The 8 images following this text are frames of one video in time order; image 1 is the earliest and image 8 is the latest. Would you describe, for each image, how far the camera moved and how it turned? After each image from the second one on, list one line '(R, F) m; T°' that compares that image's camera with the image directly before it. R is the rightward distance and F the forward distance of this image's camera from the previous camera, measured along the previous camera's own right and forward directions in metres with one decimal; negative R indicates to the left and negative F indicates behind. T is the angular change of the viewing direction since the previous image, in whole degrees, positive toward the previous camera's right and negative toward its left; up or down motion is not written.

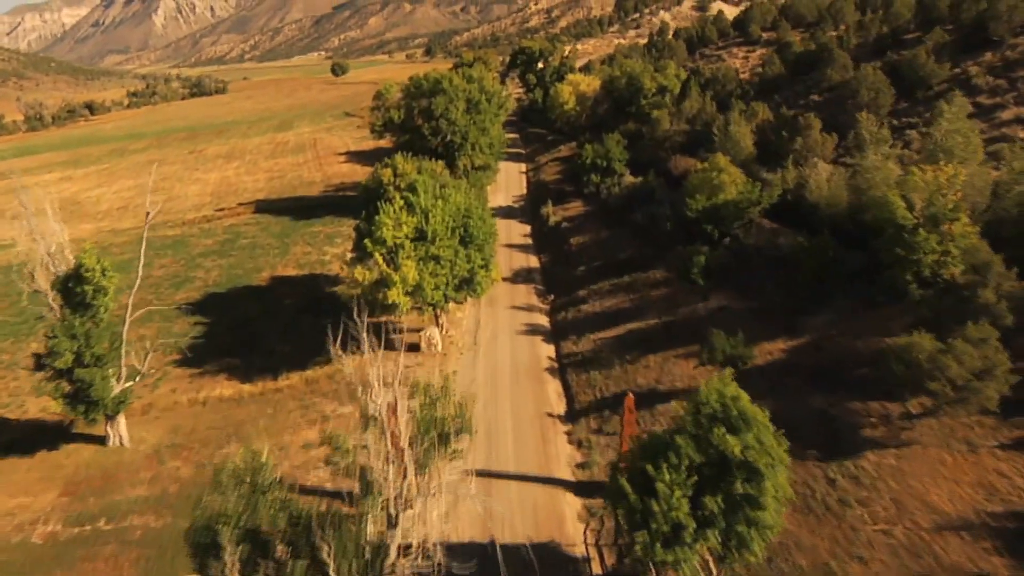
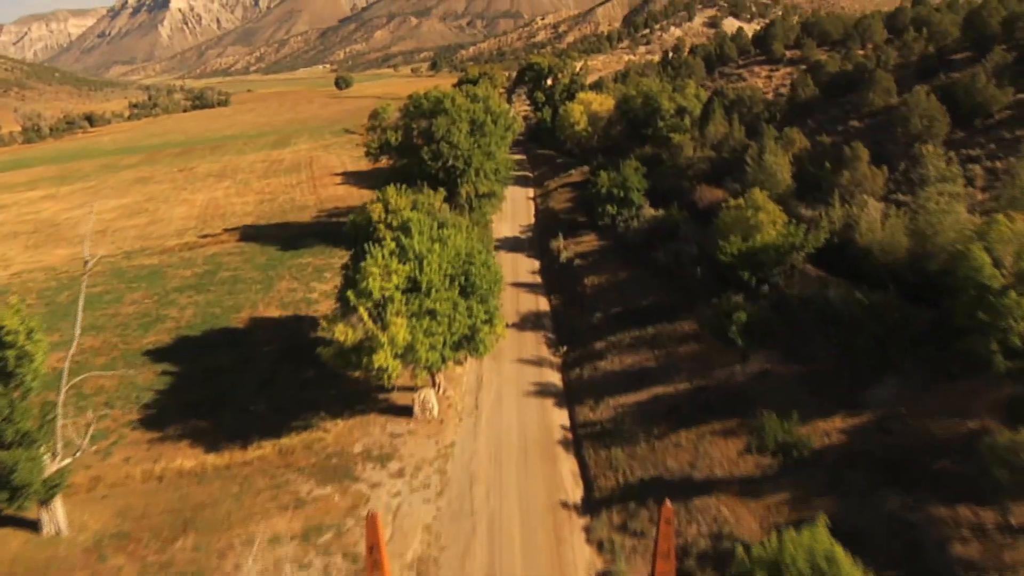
(-0.2, +4.9) m; 0°
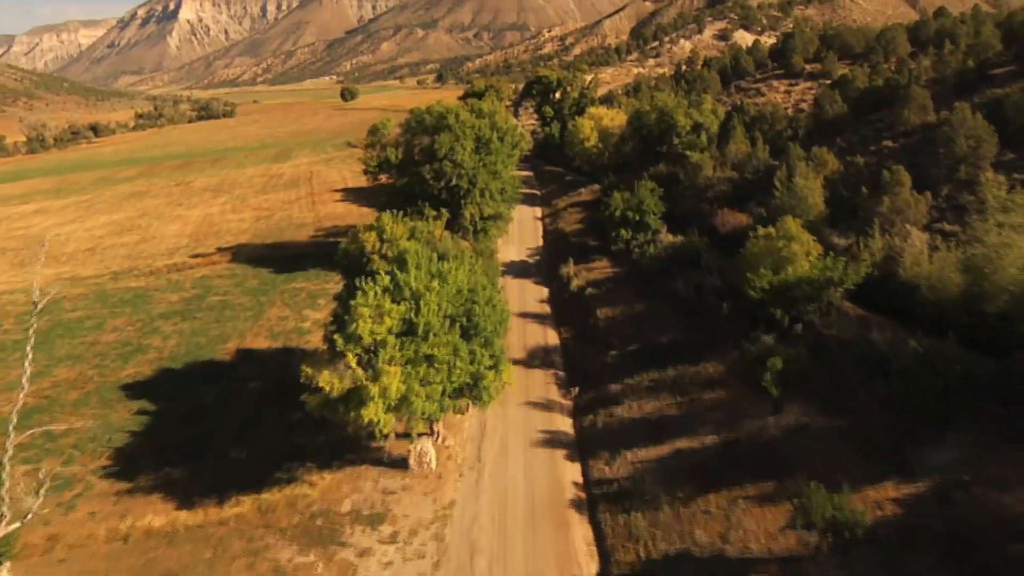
(-0.1, +3.1) m; 0°
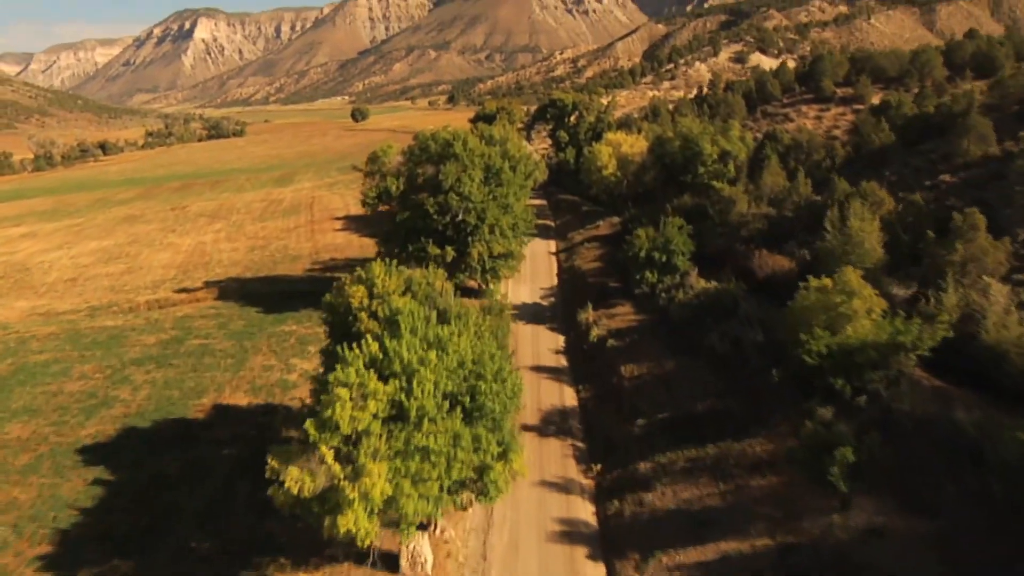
(-0.1, +4.6) m; -1°
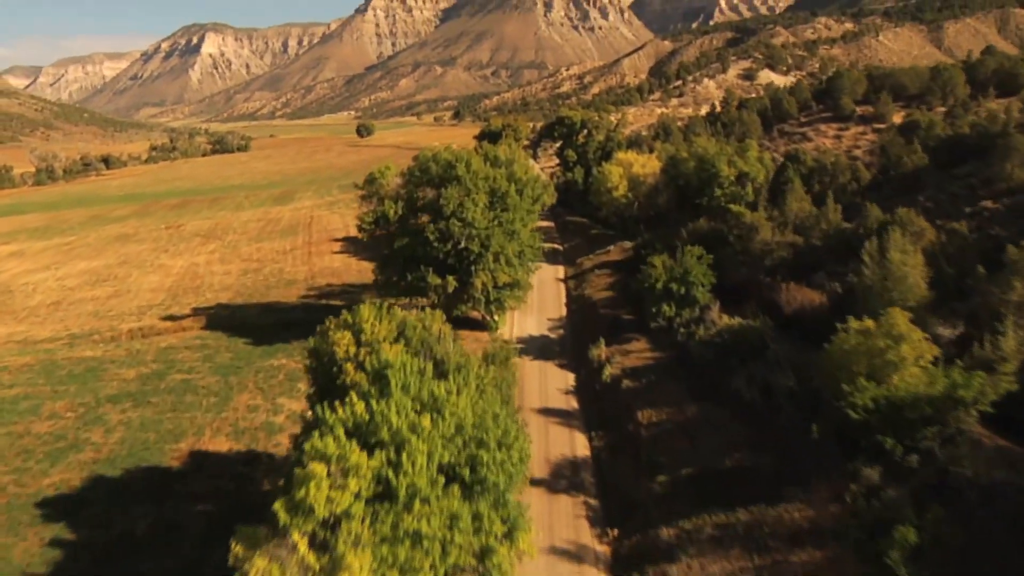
(-0.1, +3.0) m; 0°
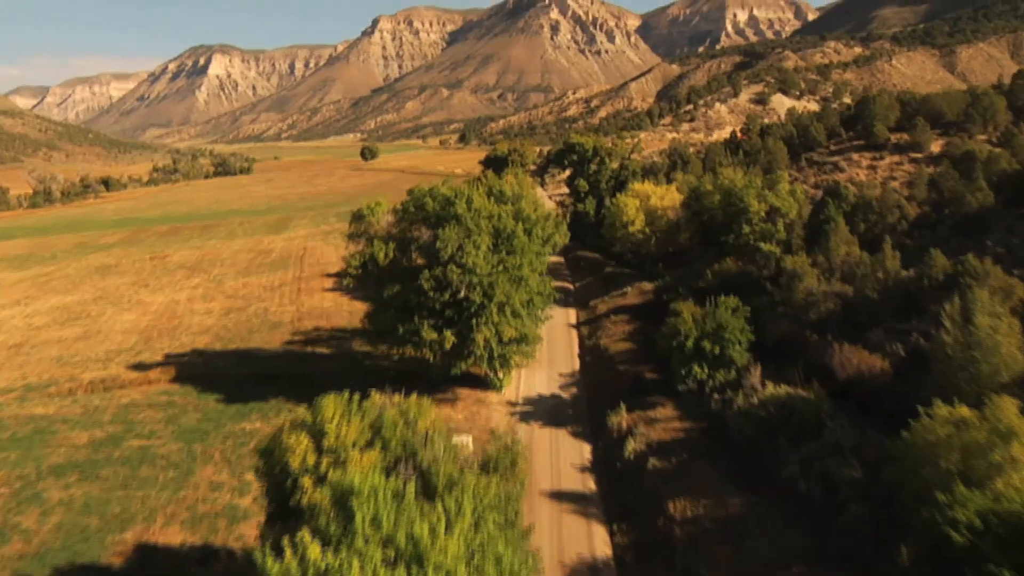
(-0.1, +5.1) m; 0°
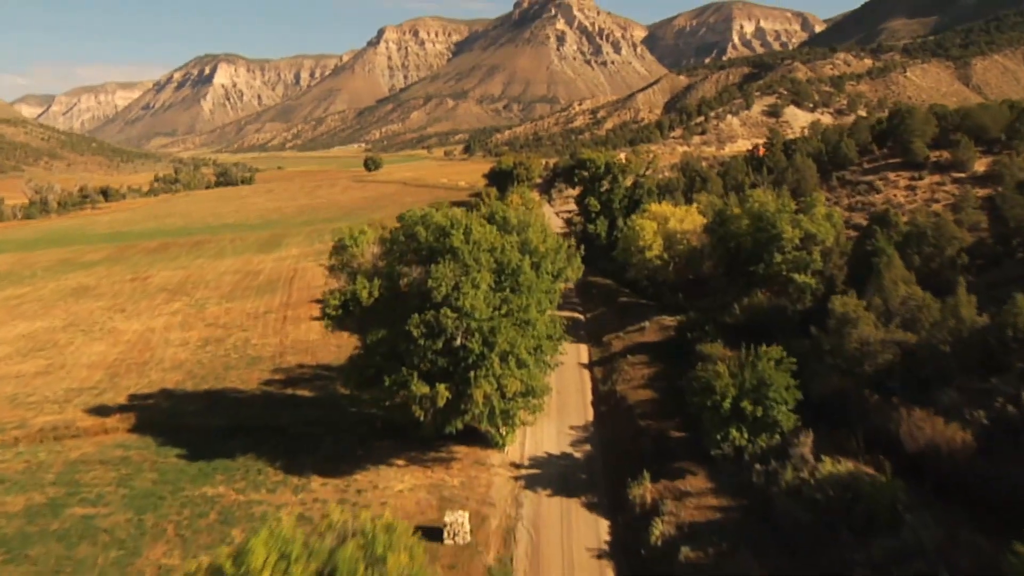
(0.0, +4.9) m; 0°
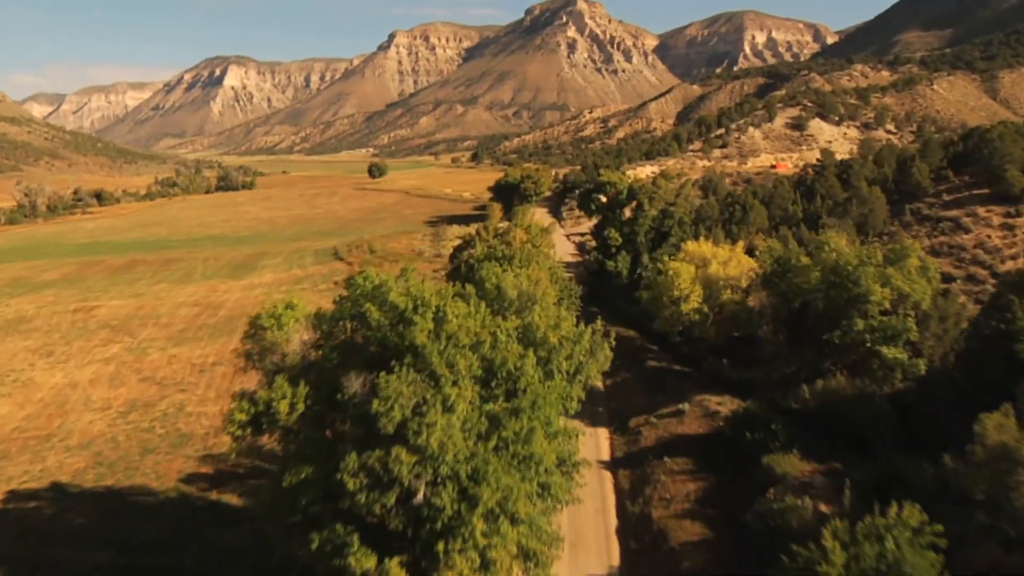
(+0.2, +10.1) m; 0°
